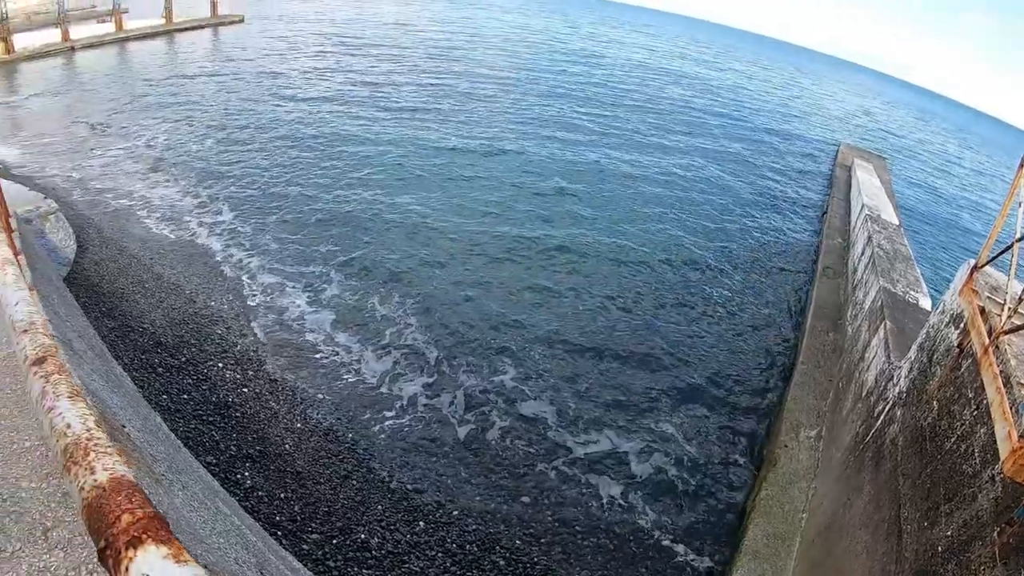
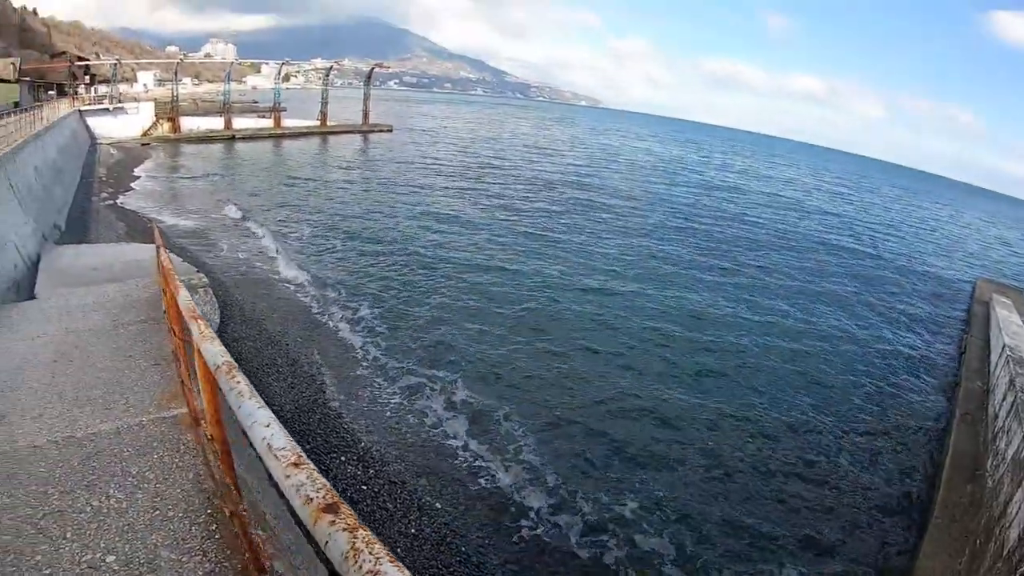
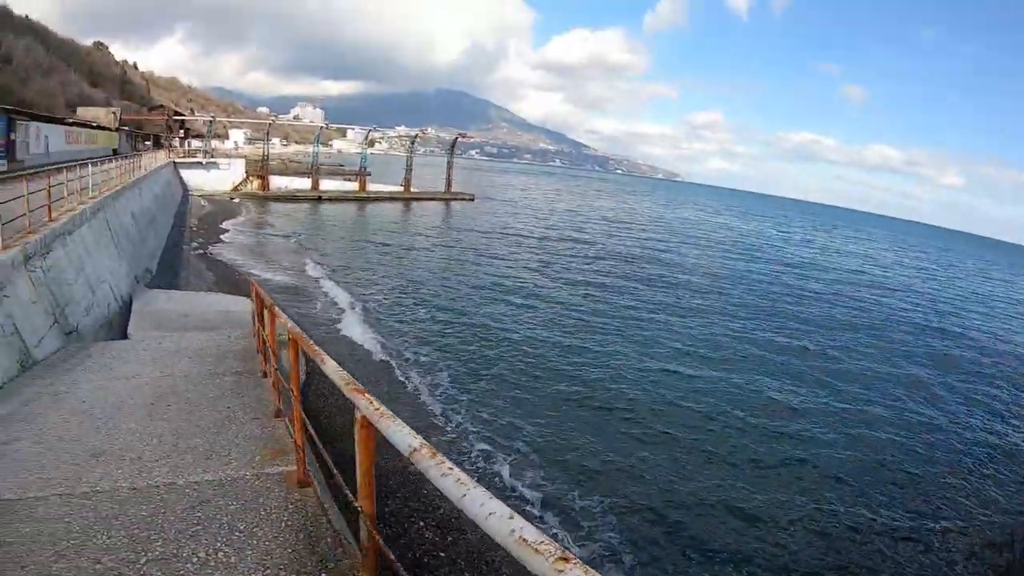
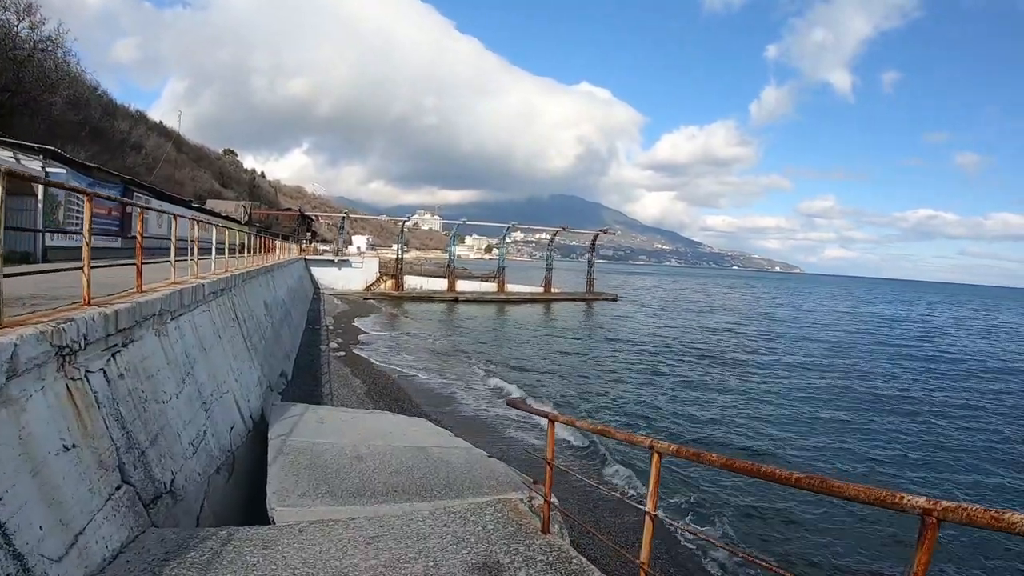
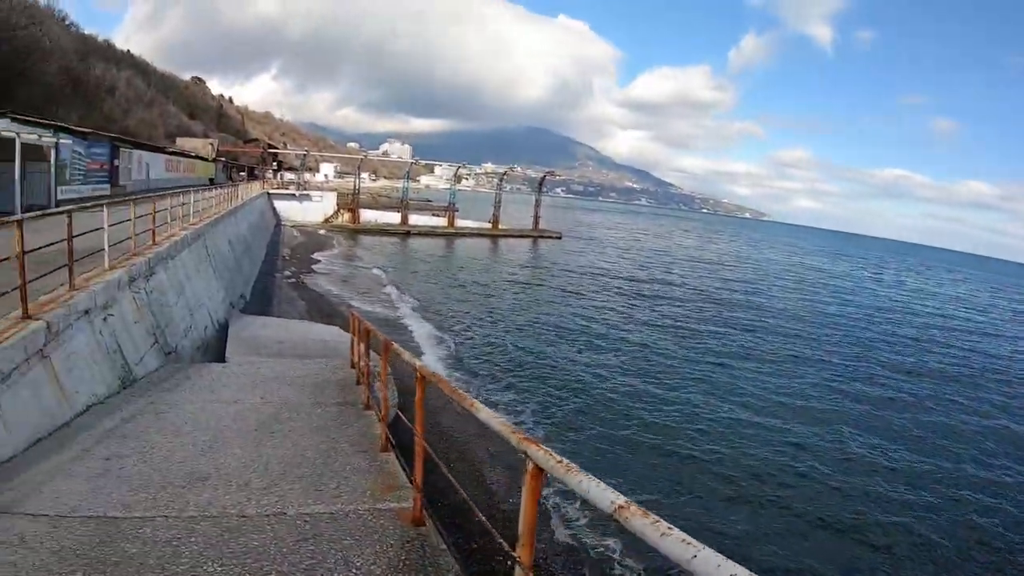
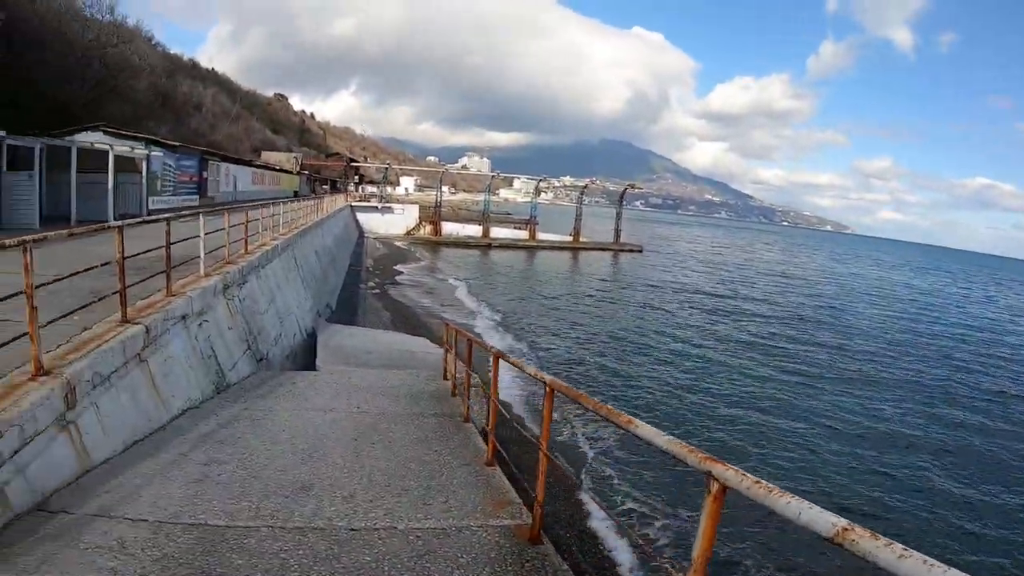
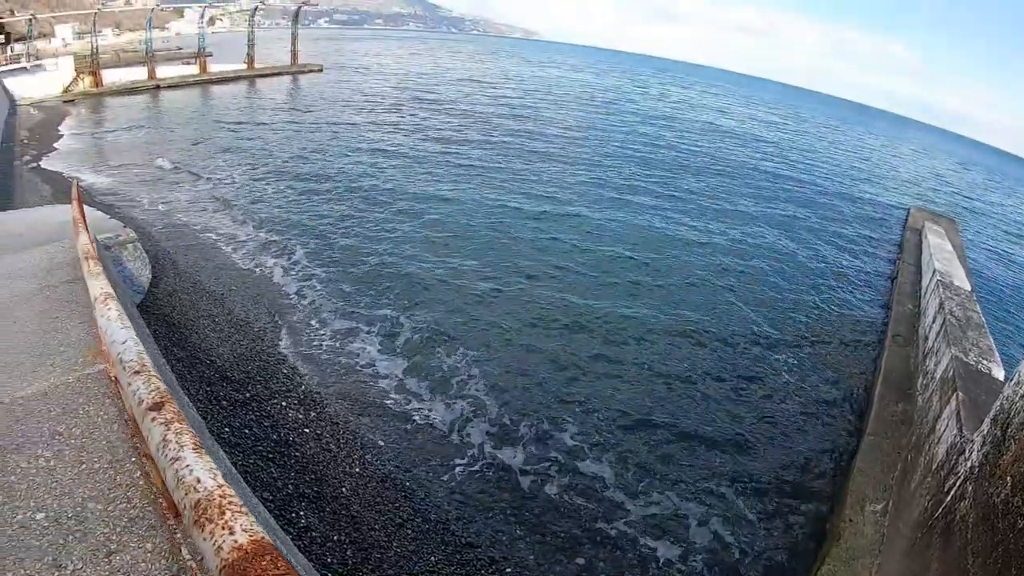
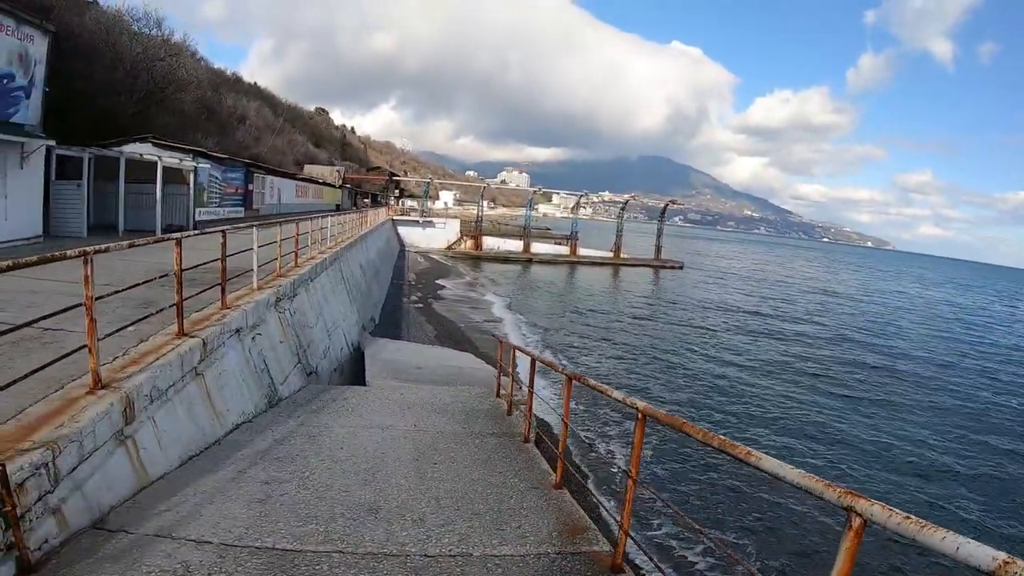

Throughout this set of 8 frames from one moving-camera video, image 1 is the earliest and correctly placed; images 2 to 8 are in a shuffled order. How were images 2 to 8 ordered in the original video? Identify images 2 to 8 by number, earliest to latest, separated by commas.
7, 2, 3, 5, 6, 8, 4
